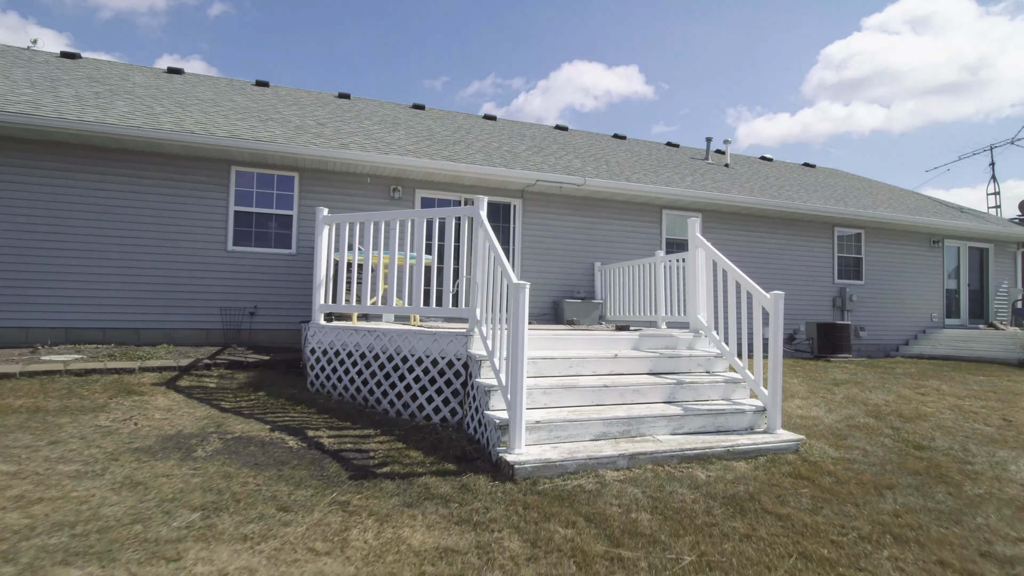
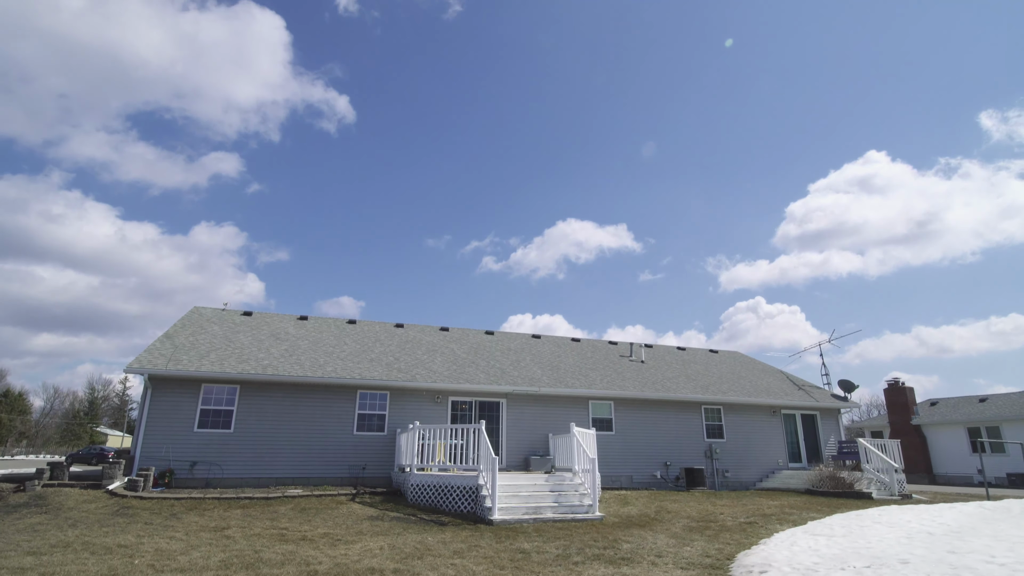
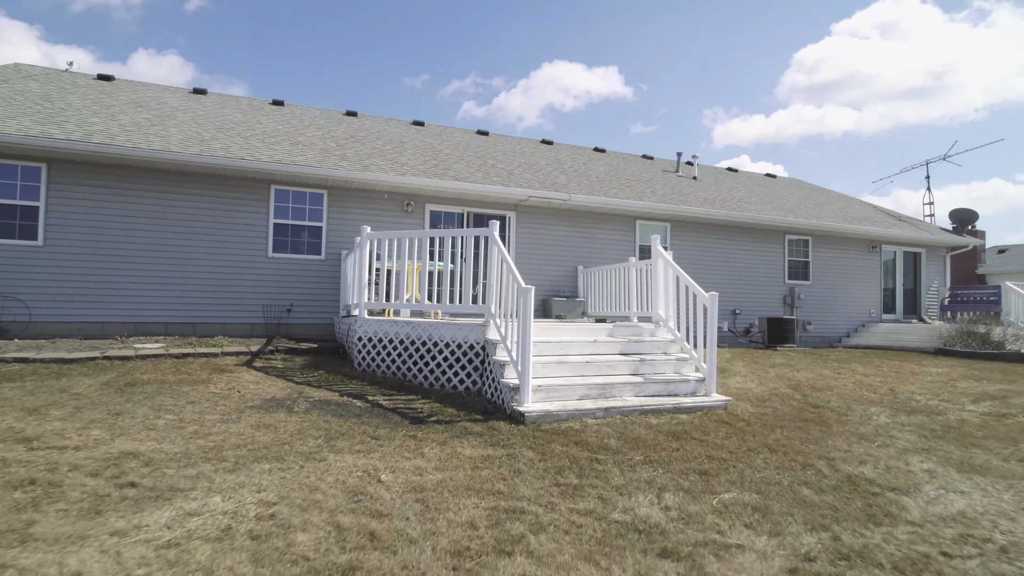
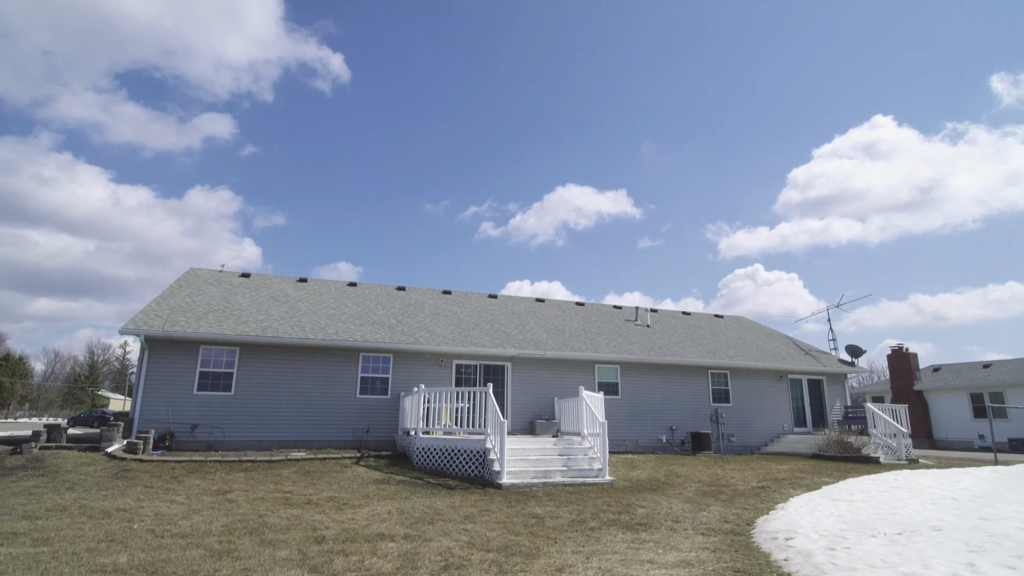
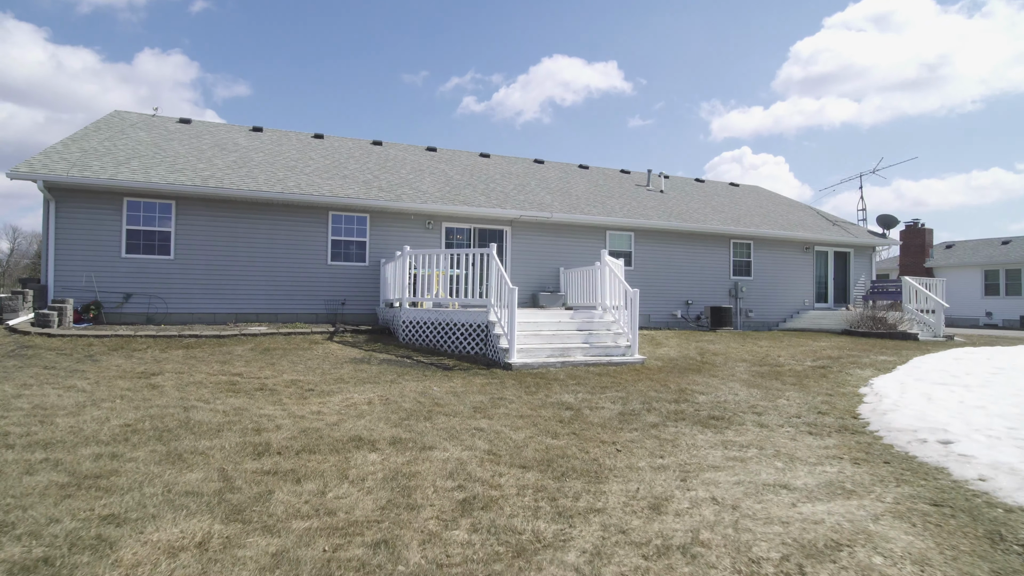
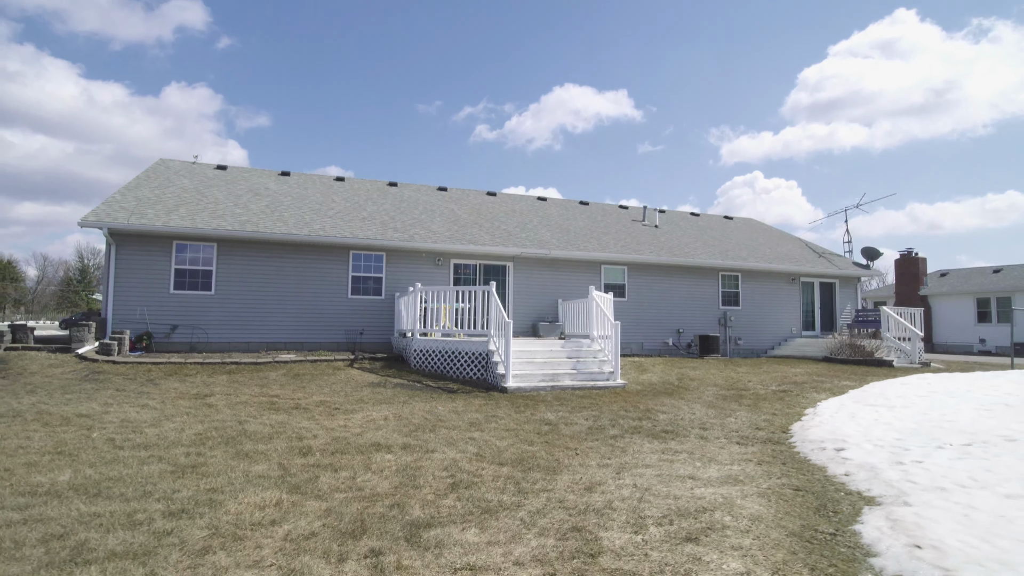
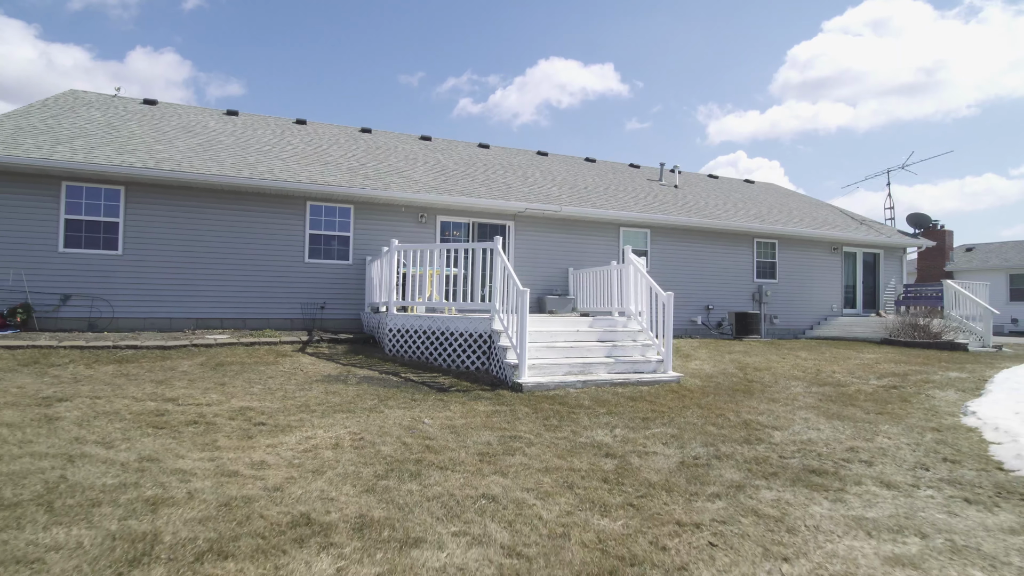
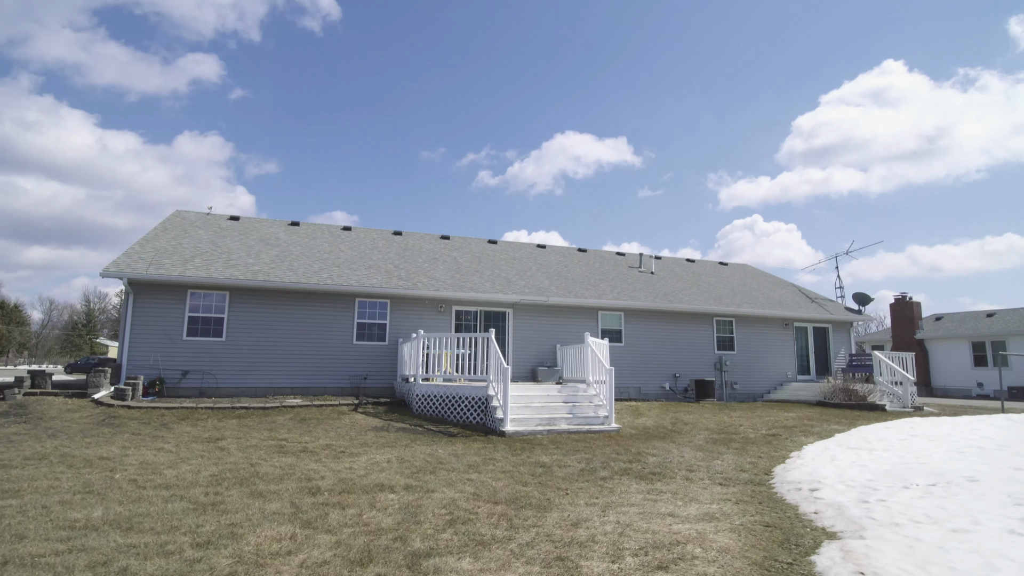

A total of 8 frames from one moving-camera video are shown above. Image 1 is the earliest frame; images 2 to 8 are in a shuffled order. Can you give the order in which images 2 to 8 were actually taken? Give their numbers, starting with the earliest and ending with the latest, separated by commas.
3, 7, 5, 6, 8, 4, 2
